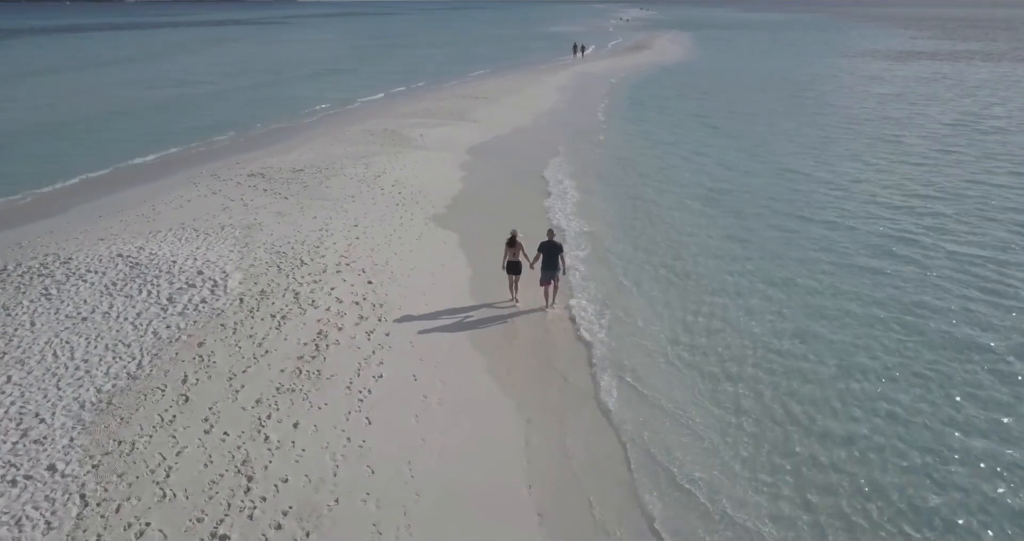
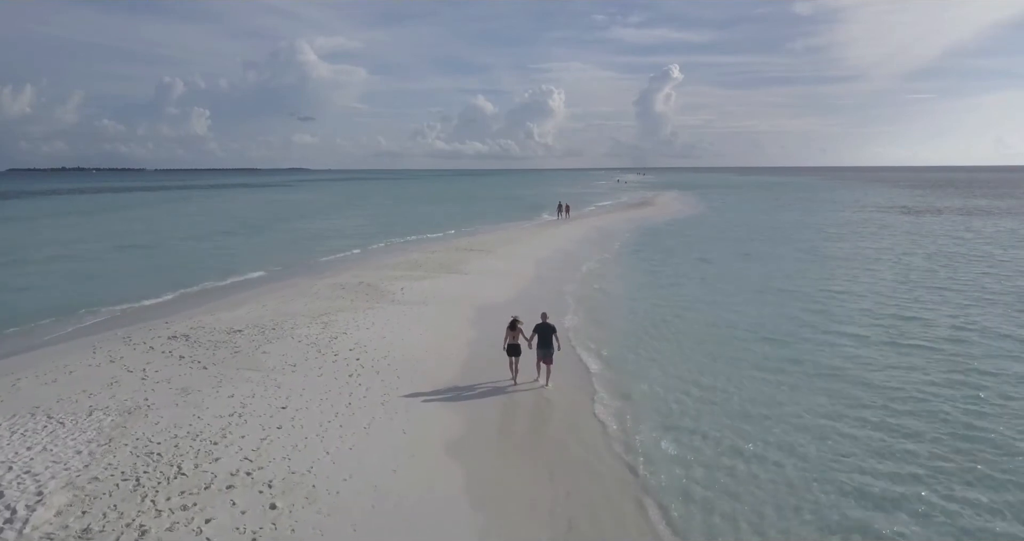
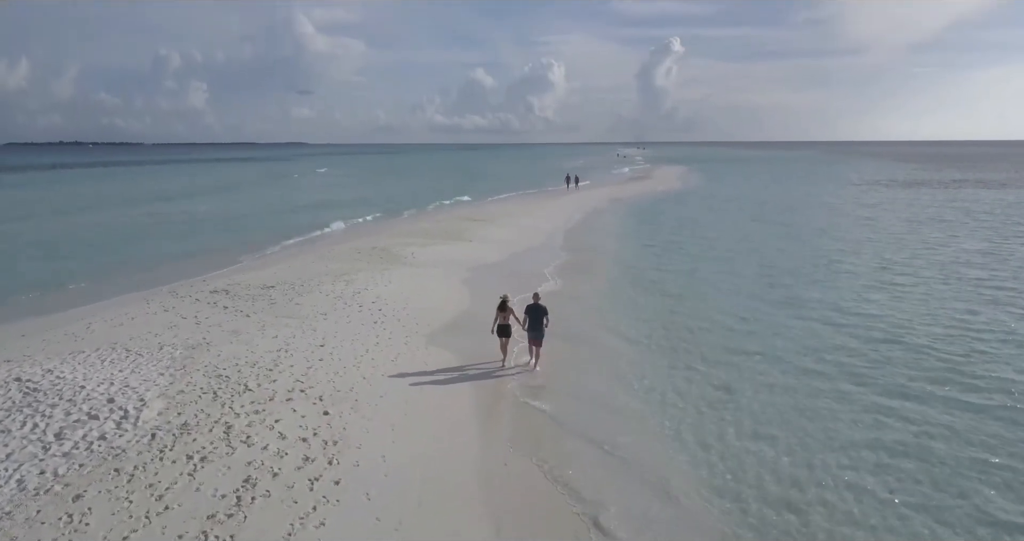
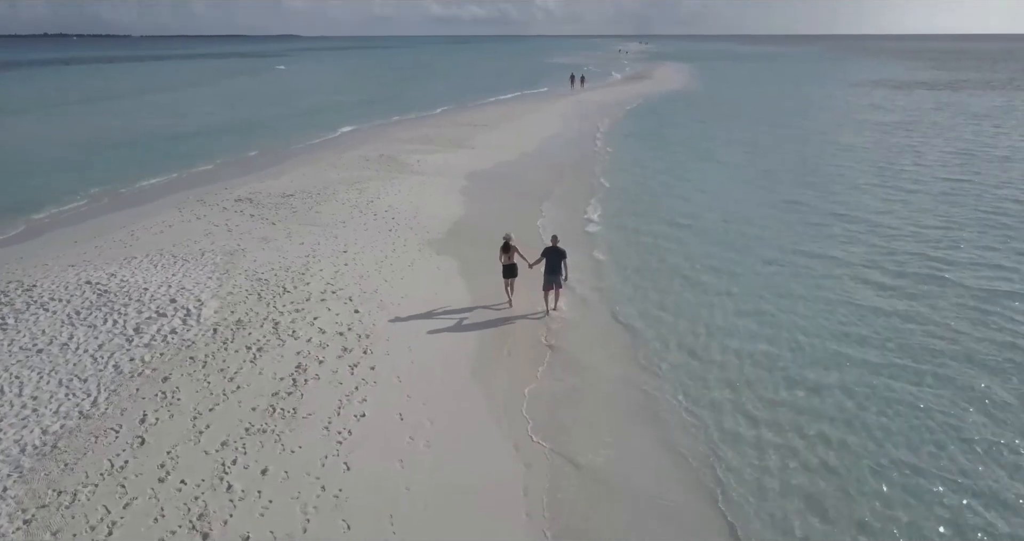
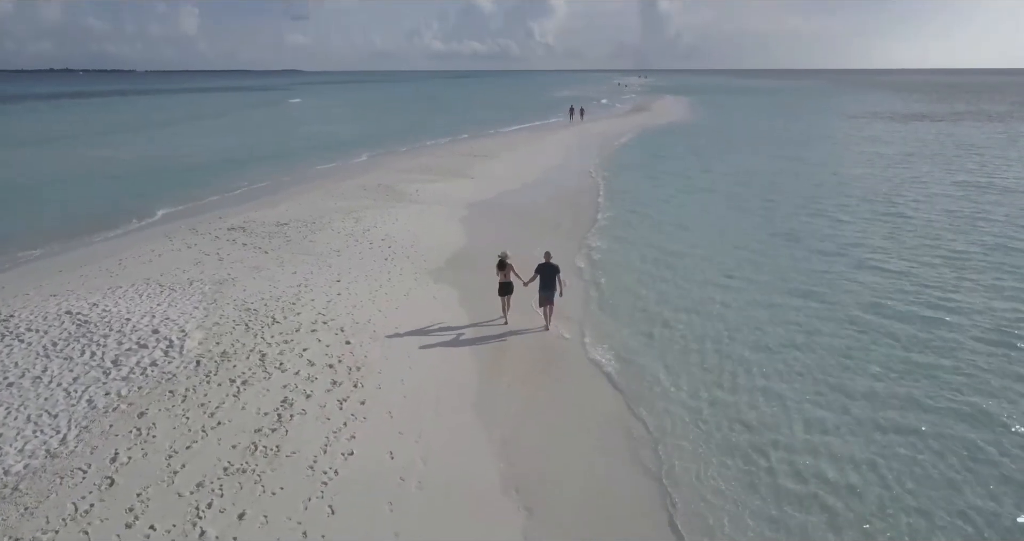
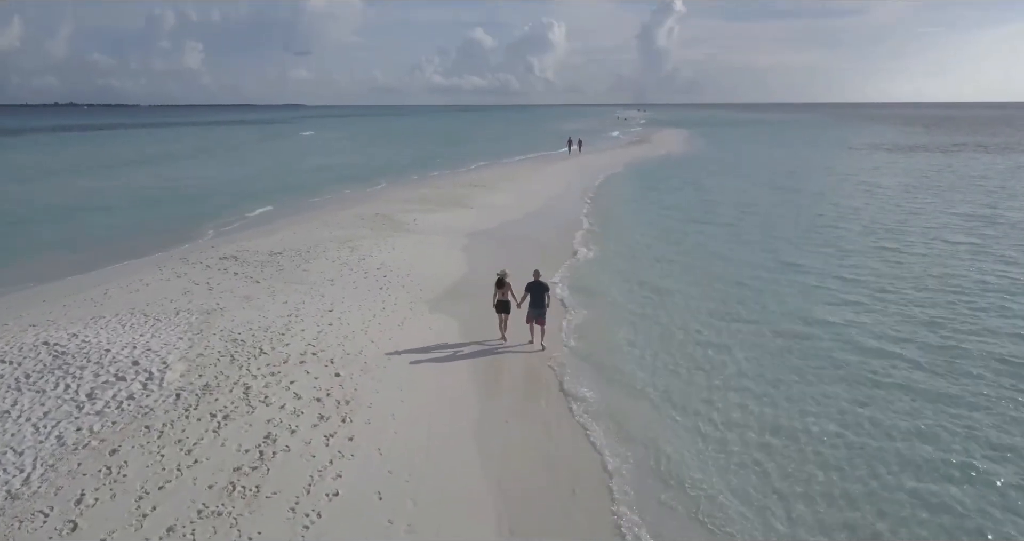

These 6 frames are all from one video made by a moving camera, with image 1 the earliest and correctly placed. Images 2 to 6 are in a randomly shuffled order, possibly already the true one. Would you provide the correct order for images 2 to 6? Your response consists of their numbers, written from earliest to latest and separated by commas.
4, 5, 6, 3, 2
